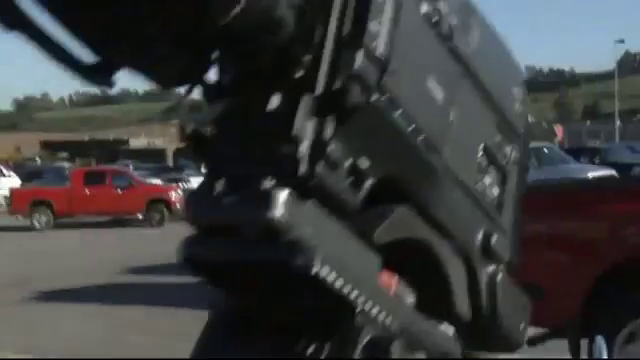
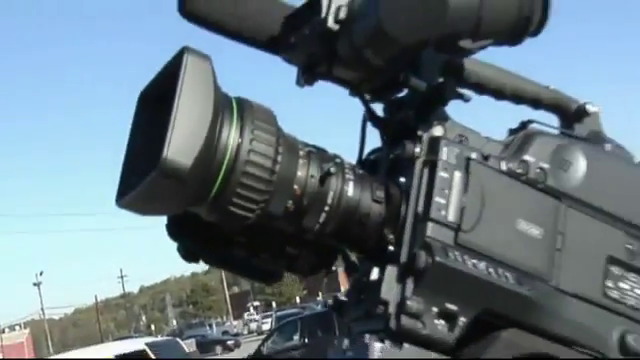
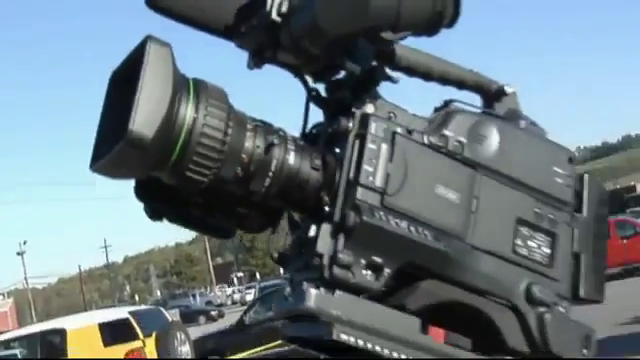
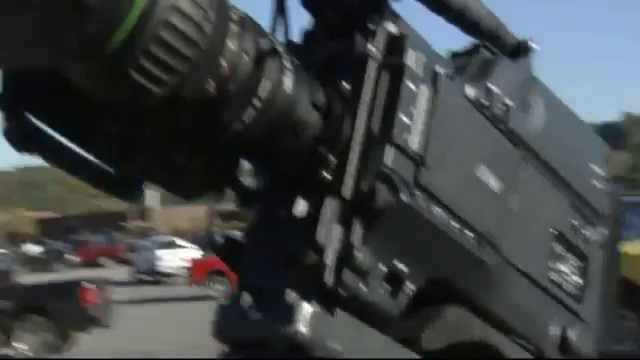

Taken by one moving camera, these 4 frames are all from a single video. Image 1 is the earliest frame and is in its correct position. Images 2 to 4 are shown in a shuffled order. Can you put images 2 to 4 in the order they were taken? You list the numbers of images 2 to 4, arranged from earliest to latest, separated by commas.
4, 2, 3
